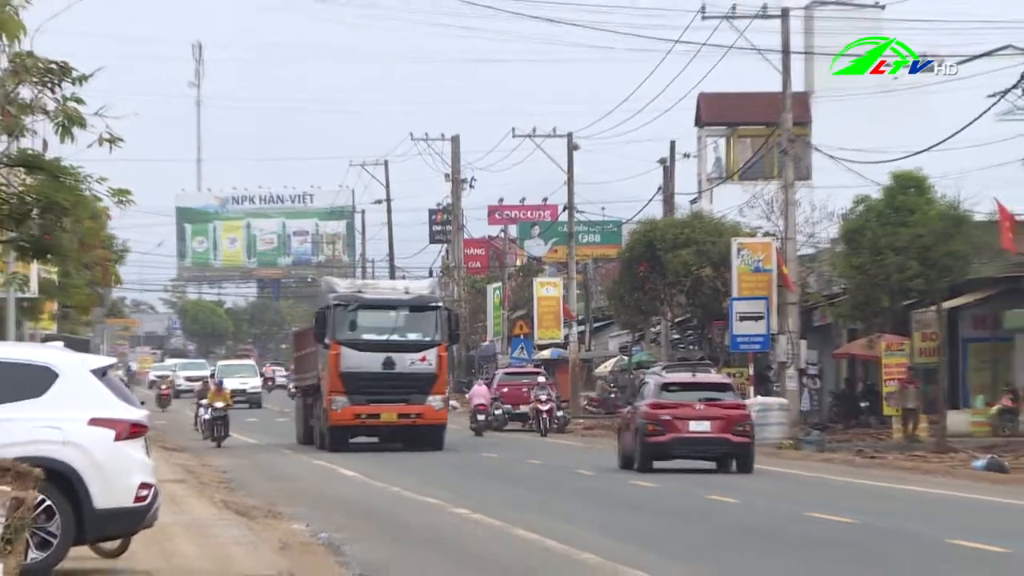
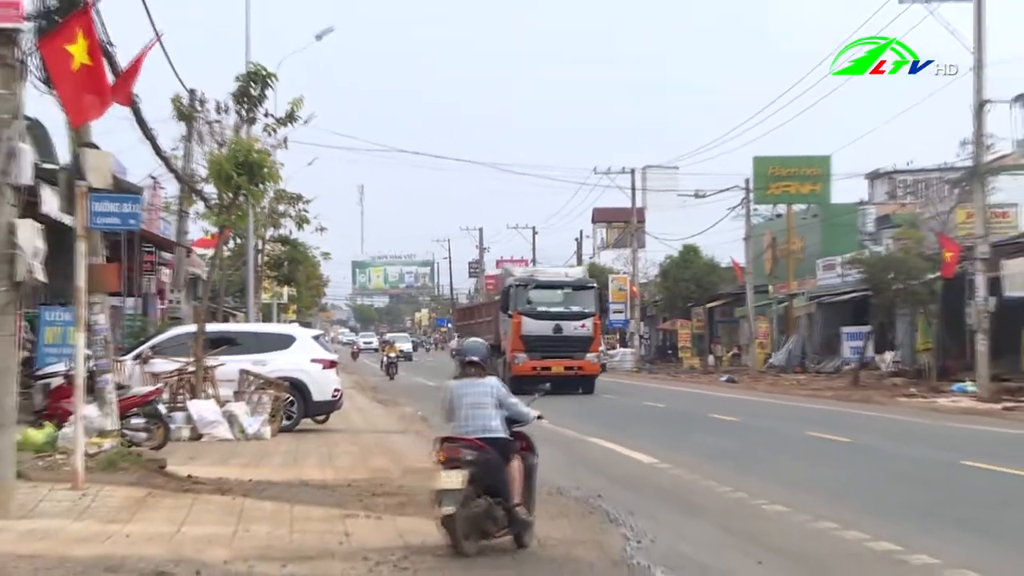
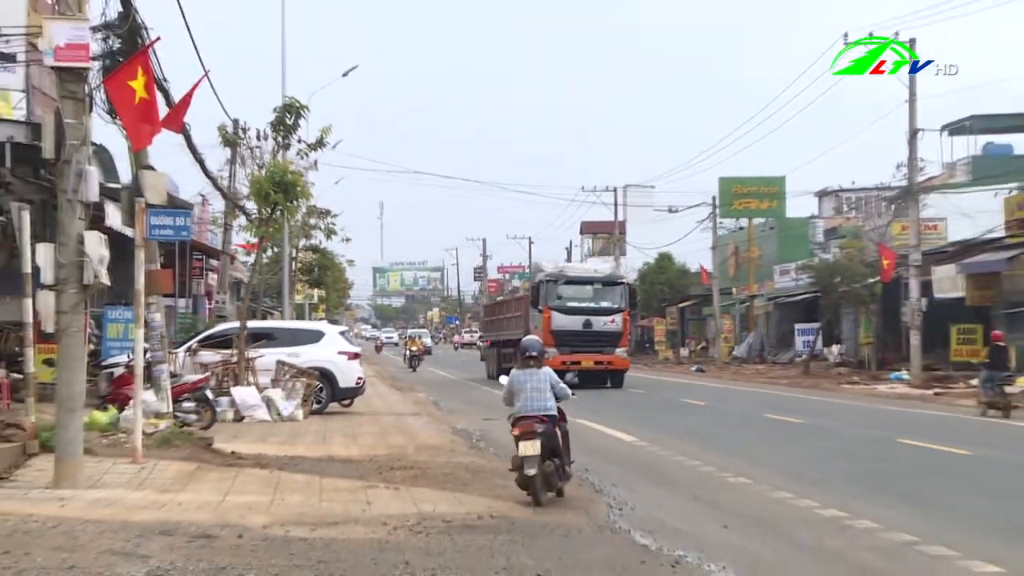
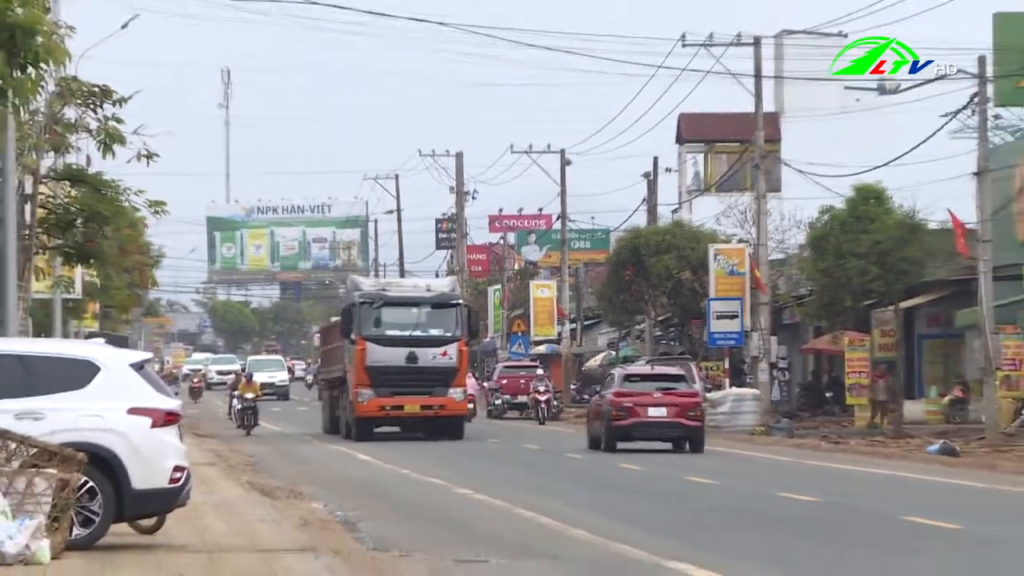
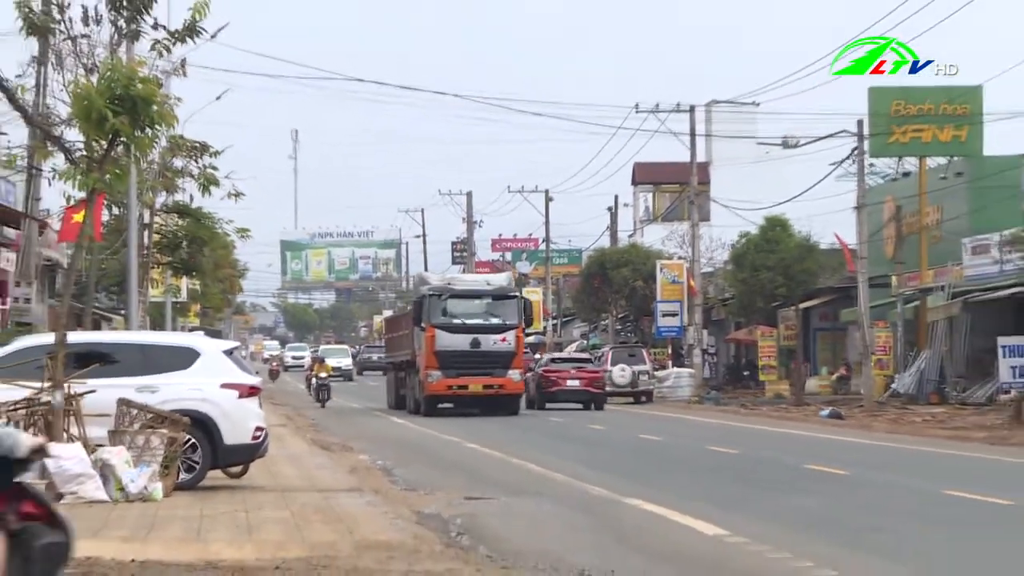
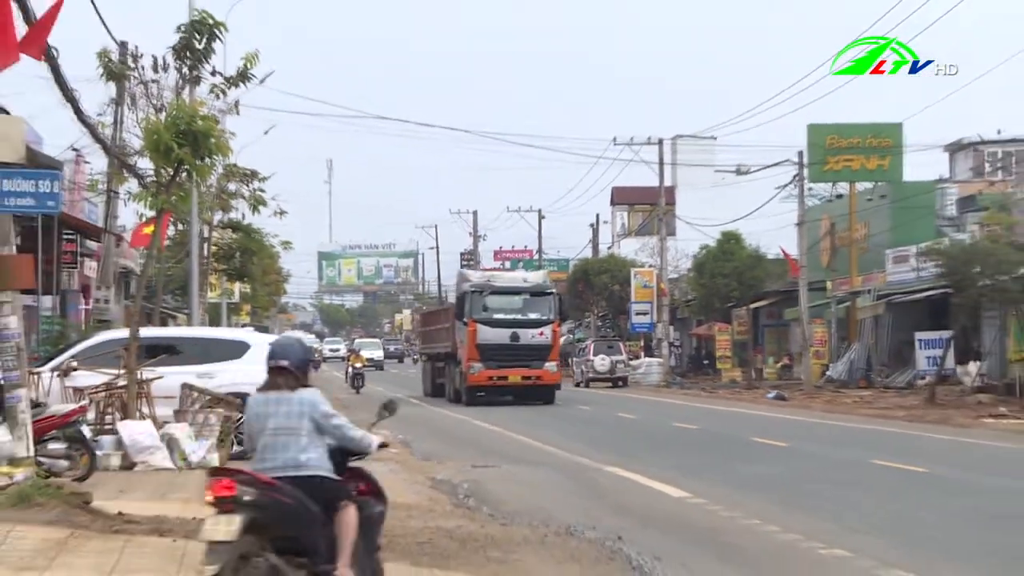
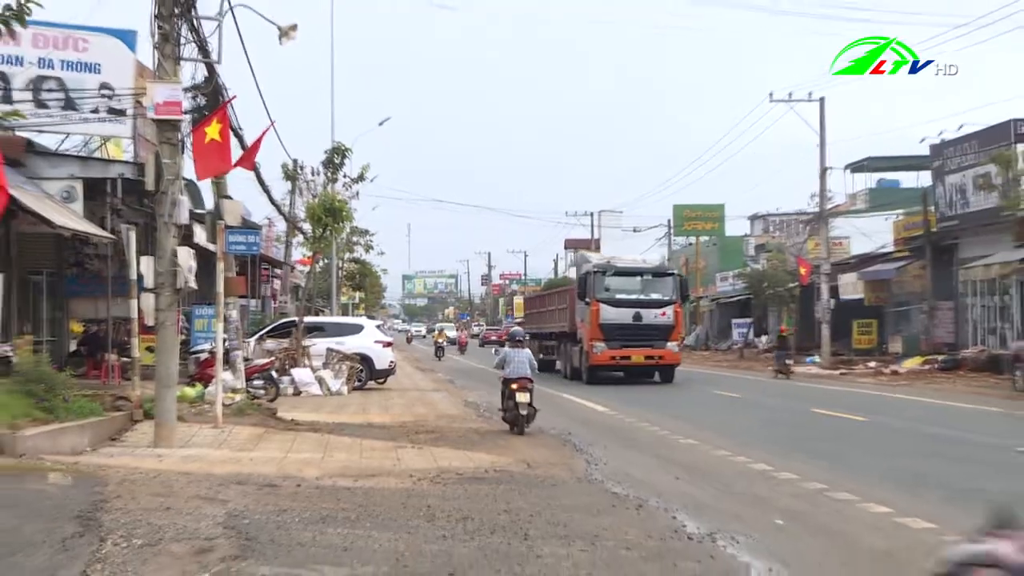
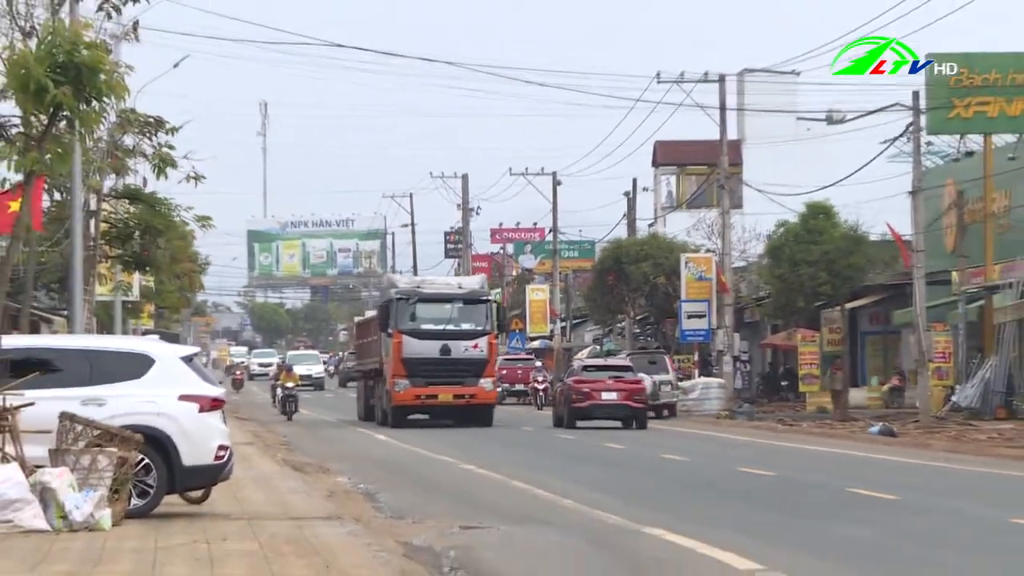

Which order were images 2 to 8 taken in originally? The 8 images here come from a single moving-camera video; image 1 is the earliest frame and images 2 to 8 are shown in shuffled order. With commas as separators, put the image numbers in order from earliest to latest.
4, 8, 5, 6, 2, 3, 7
